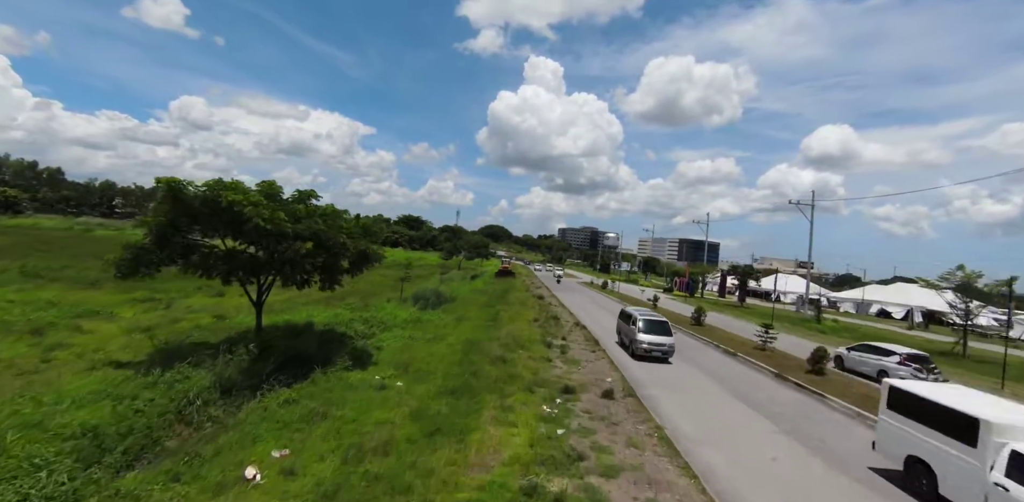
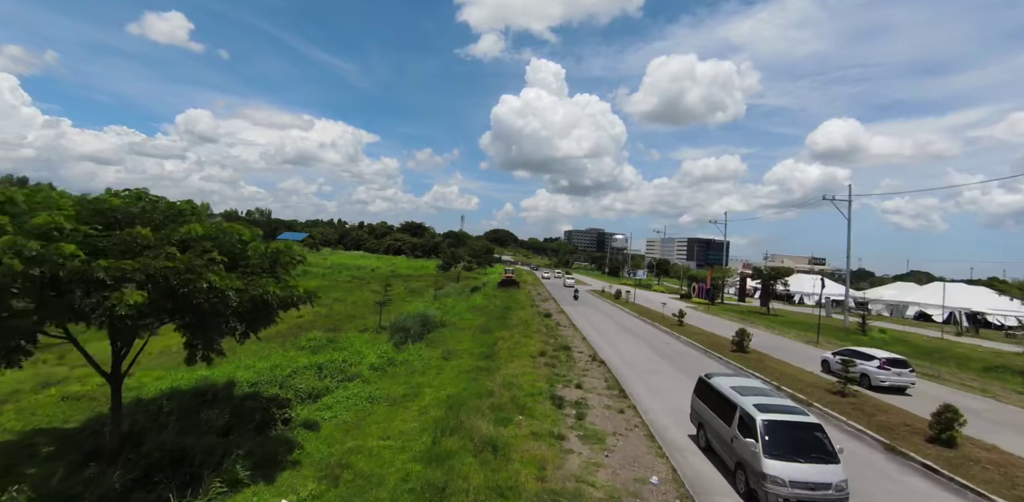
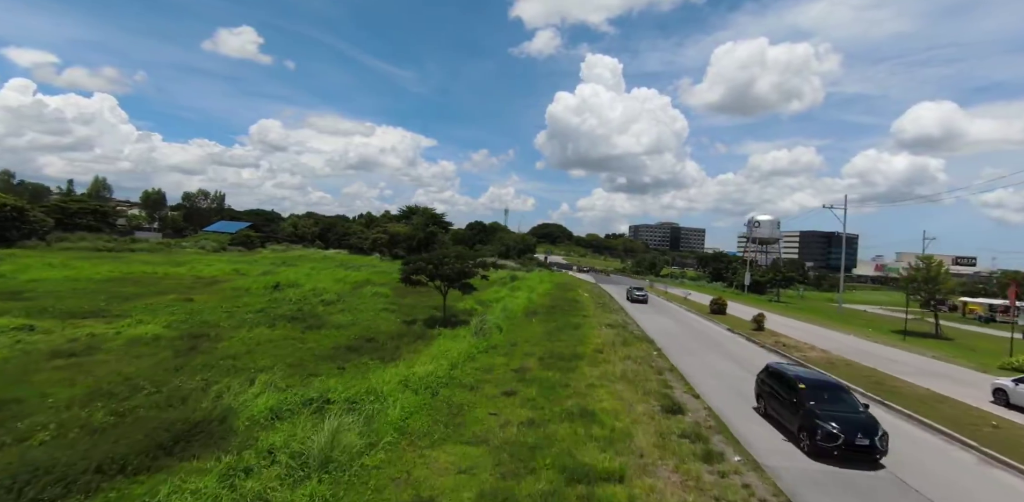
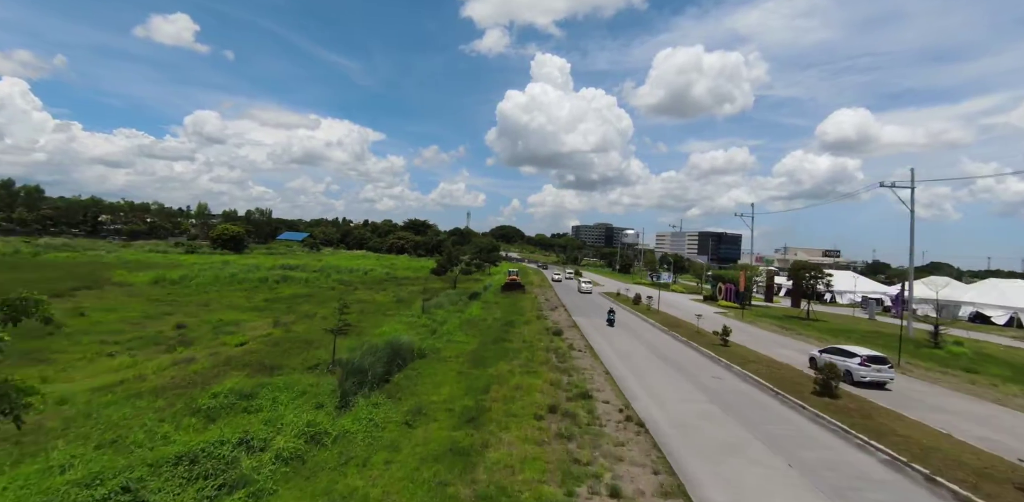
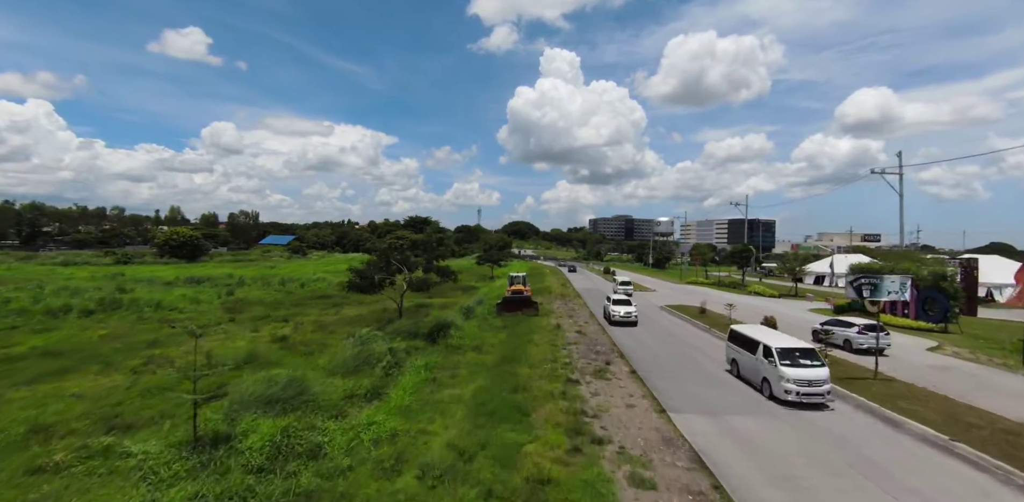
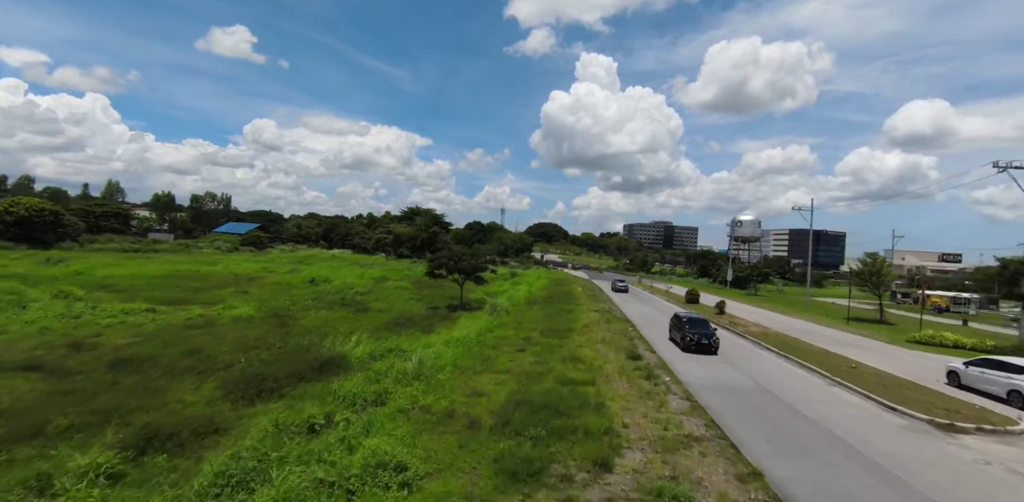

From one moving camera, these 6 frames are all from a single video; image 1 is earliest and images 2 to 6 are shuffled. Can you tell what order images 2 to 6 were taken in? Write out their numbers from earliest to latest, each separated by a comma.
2, 4, 5, 6, 3
